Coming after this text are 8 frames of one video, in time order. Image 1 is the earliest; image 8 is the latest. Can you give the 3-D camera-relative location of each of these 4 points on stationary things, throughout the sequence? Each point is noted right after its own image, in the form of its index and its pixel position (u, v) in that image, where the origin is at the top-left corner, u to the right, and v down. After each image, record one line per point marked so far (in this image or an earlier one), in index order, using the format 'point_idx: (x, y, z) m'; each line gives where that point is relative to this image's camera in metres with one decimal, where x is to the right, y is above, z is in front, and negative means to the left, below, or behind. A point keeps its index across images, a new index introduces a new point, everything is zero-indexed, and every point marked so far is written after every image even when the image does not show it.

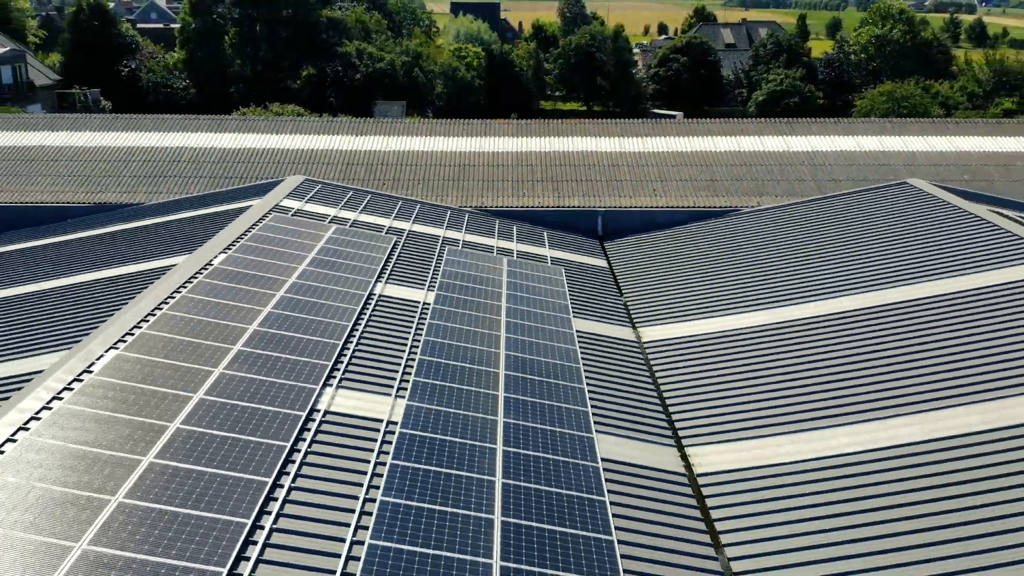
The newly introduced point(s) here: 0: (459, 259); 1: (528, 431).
0: (-1.3, +0.8, +18.9) m
1: (+0.3, -2.3, +13.0) m
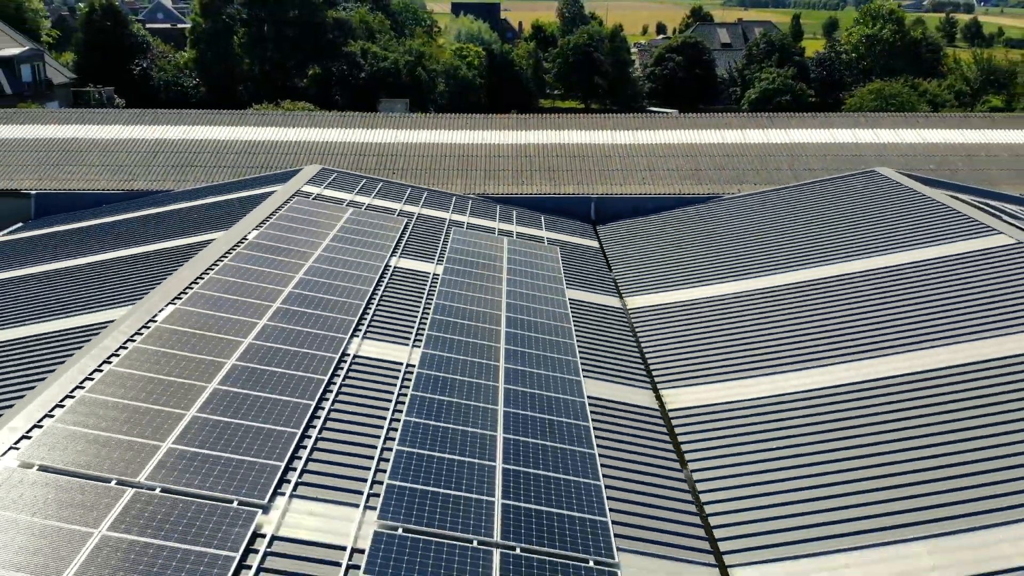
0: (-1.3, +1.4, +20.8) m
1: (+0.3, -1.7, +14.8) m
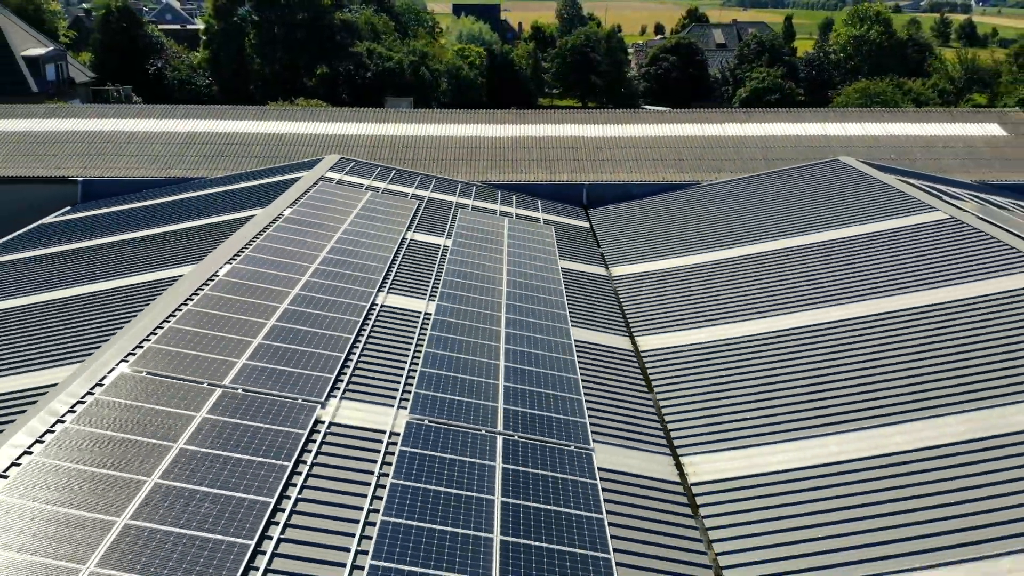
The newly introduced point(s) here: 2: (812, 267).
0: (-1.3, +2.2, +23.3) m
1: (+0.3, -0.9, +17.4) m
2: (+7.8, +0.8, +19.2) m
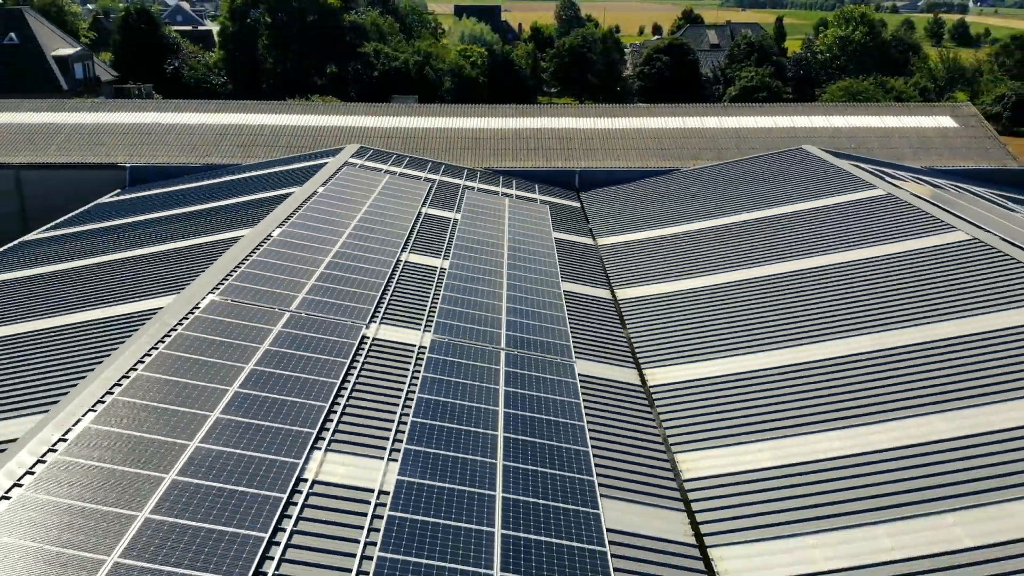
0: (-1.3, +3.2, +26.6) m
1: (+0.3, +0.1, +20.7) m
2: (+7.8, +1.8, +22.5) m
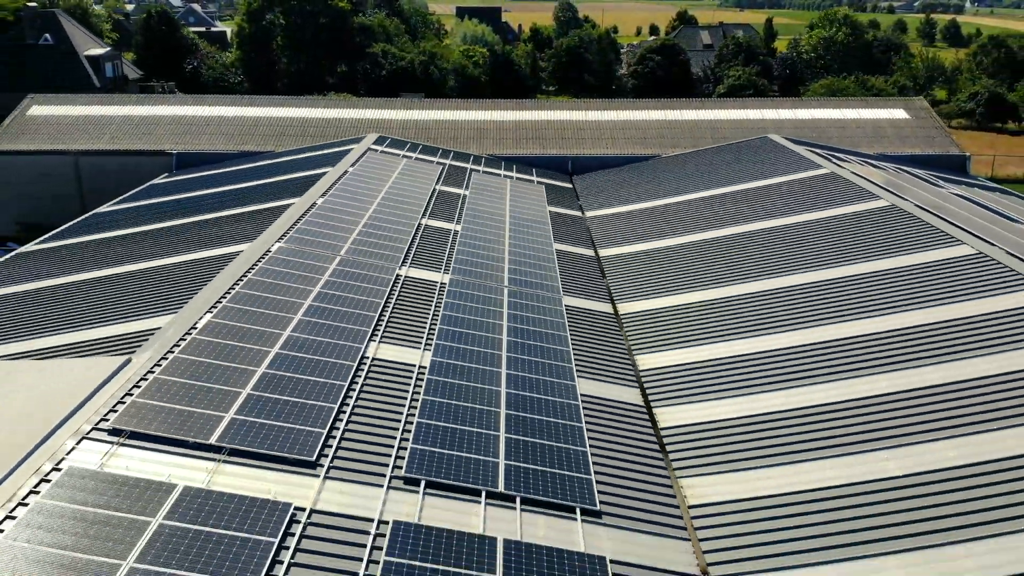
0: (-1.3, +4.5, +30.6) m
1: (+0.4, +1.4, +24.7) m
2: (+7.8, +3.1, +26.5) m
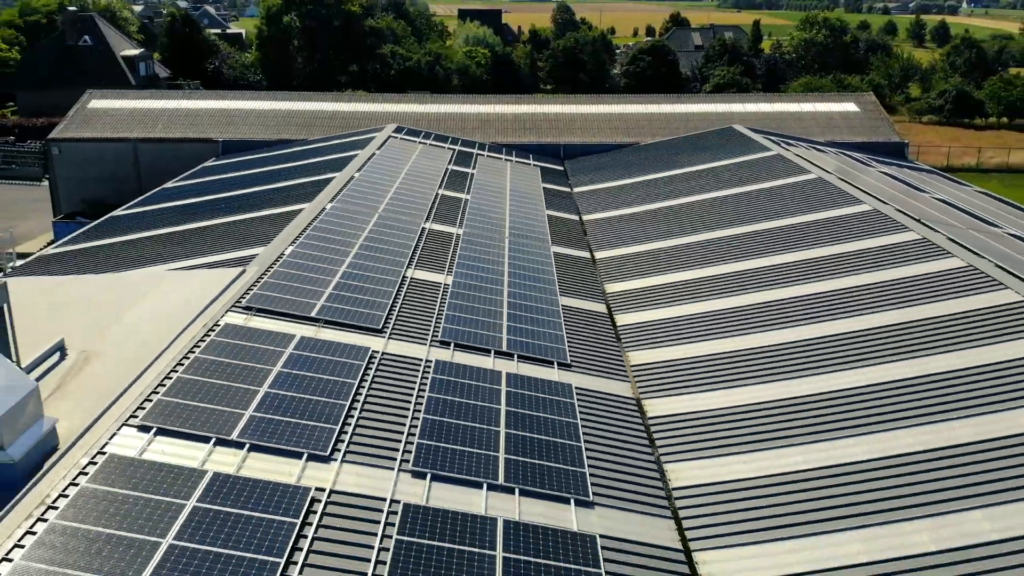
0: (-1.3, +6.1, +35.9) m
1: (+0.3, +3.0, +30.0) m
2: (+7.8, +4.7, +31.8) m
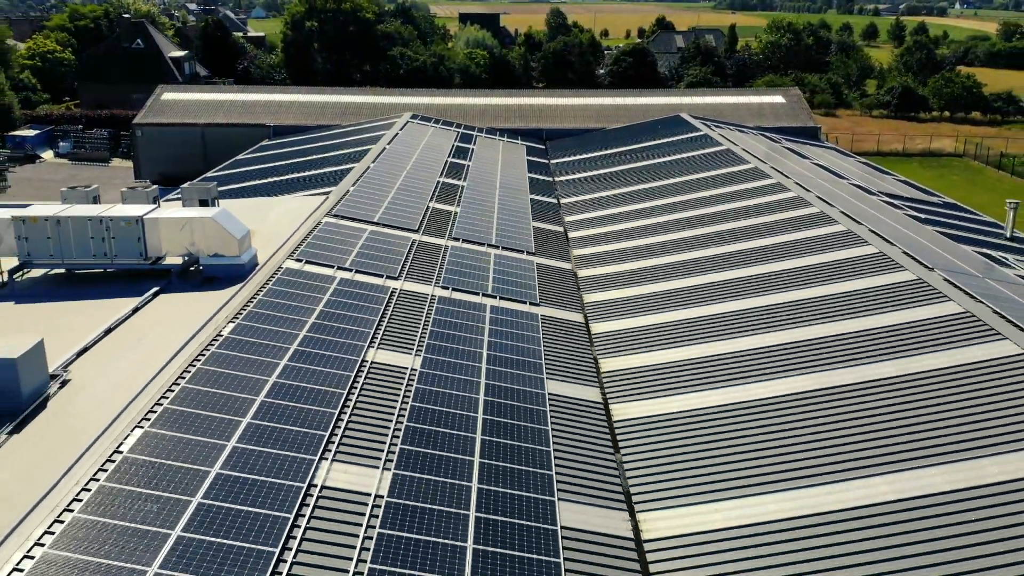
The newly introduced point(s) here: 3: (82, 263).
0: (-1.8, +9.1, +45.7) m
1: (-0.2, +6.0, +39.8) m
2: (+7.3, +7.6, +41.6) m
3: (-11.7, +0.8, +20.1) m
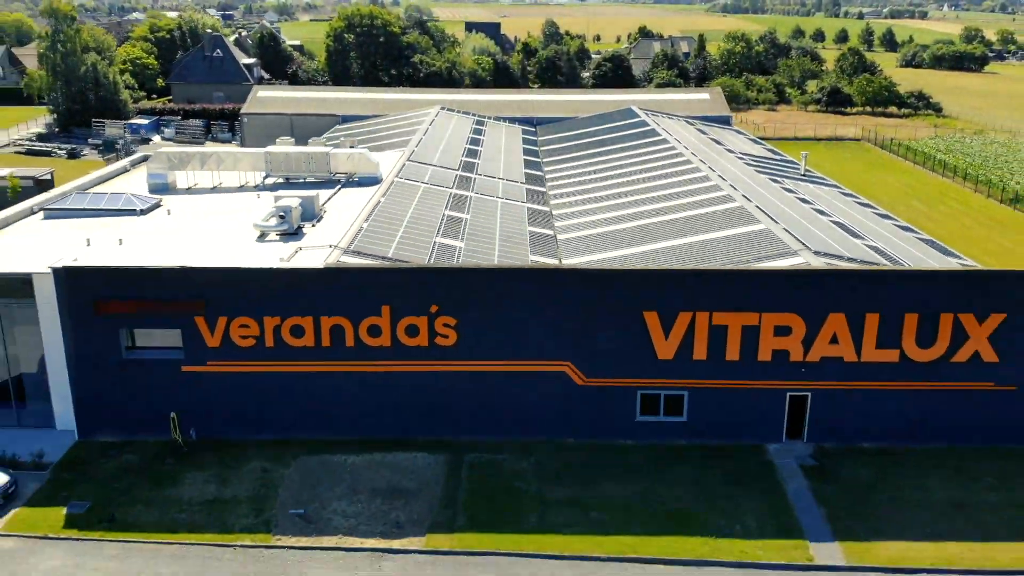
0: (-1.8, +14.4, +65.4) m
1: (-0.2, +11.3, +59.4) m
2: (+7.3, +13.0, +61.2) m
3: (-11.7, +6.1, +39.8) m
